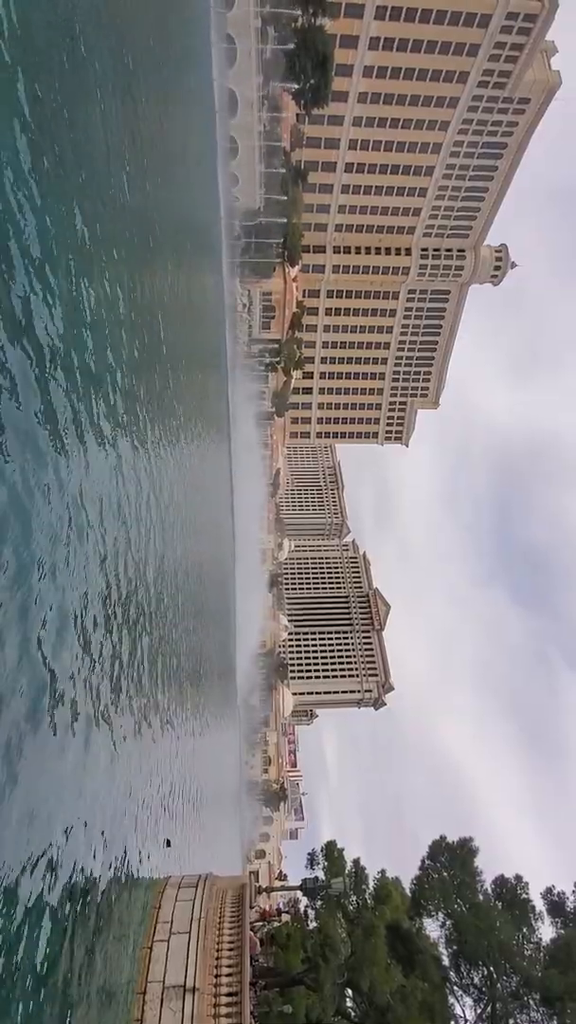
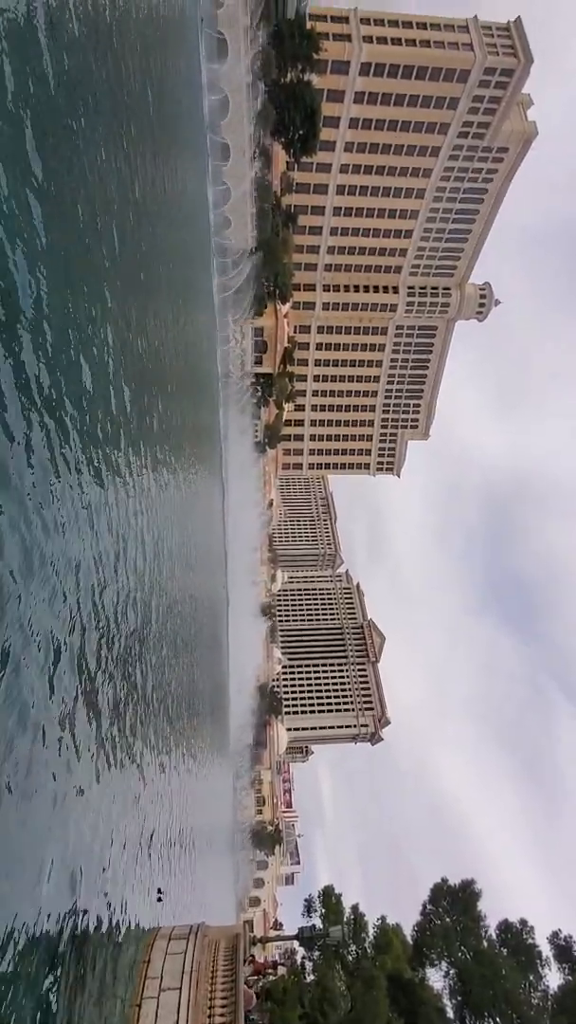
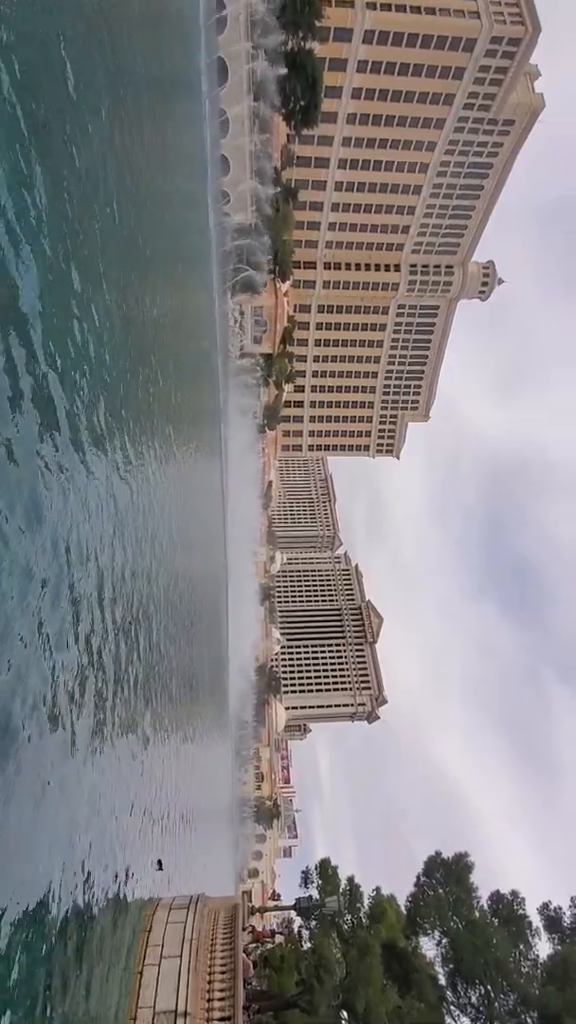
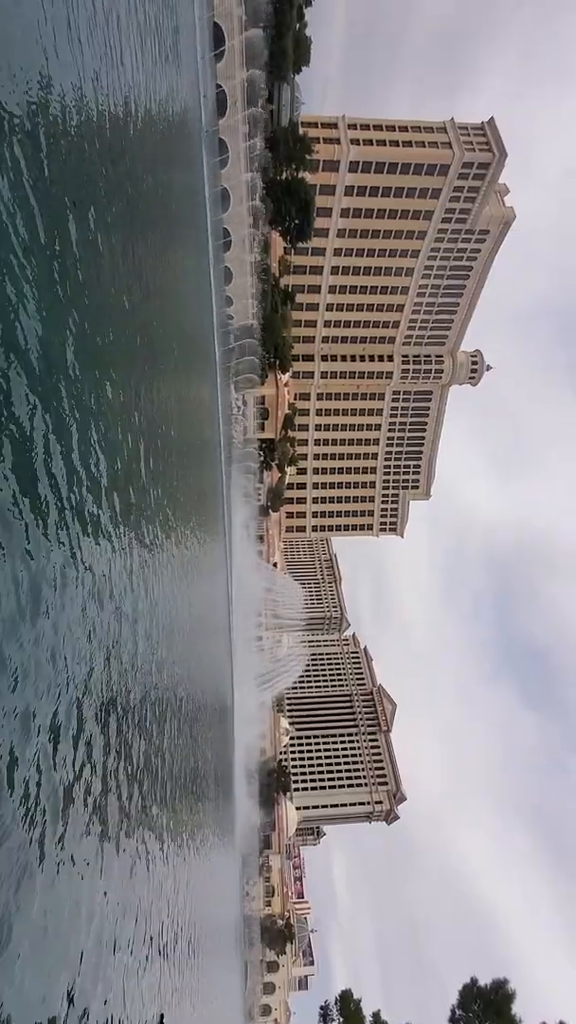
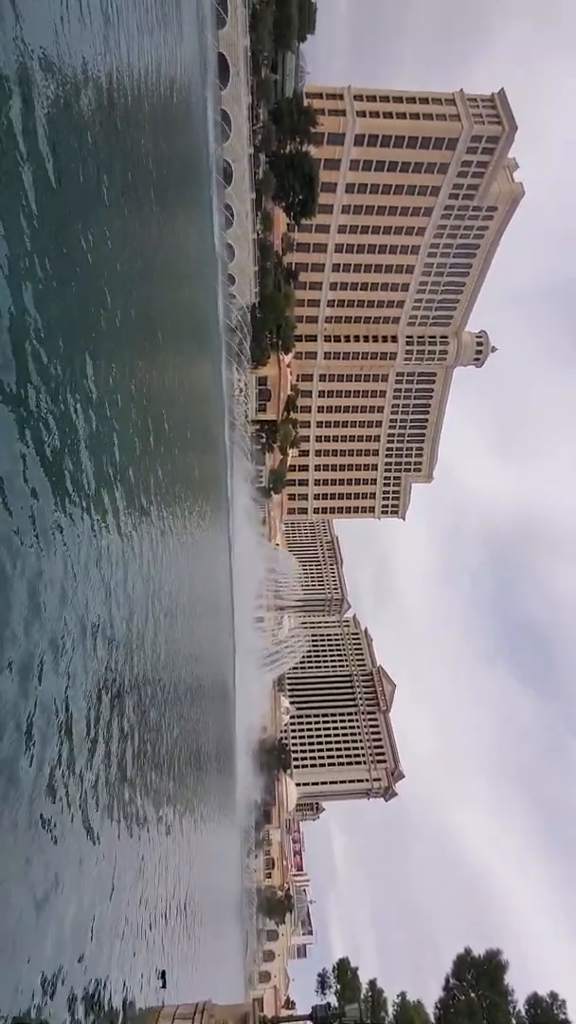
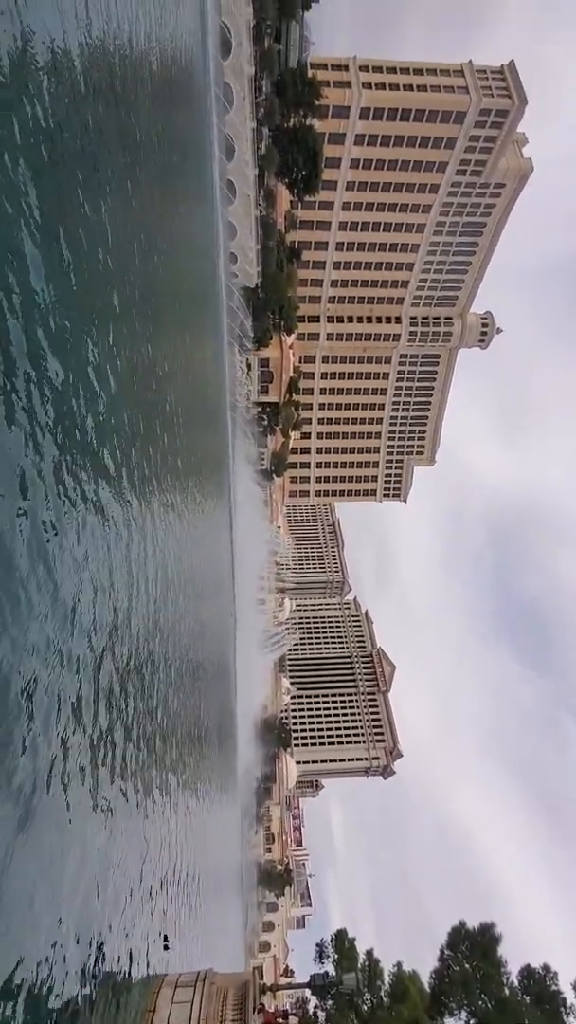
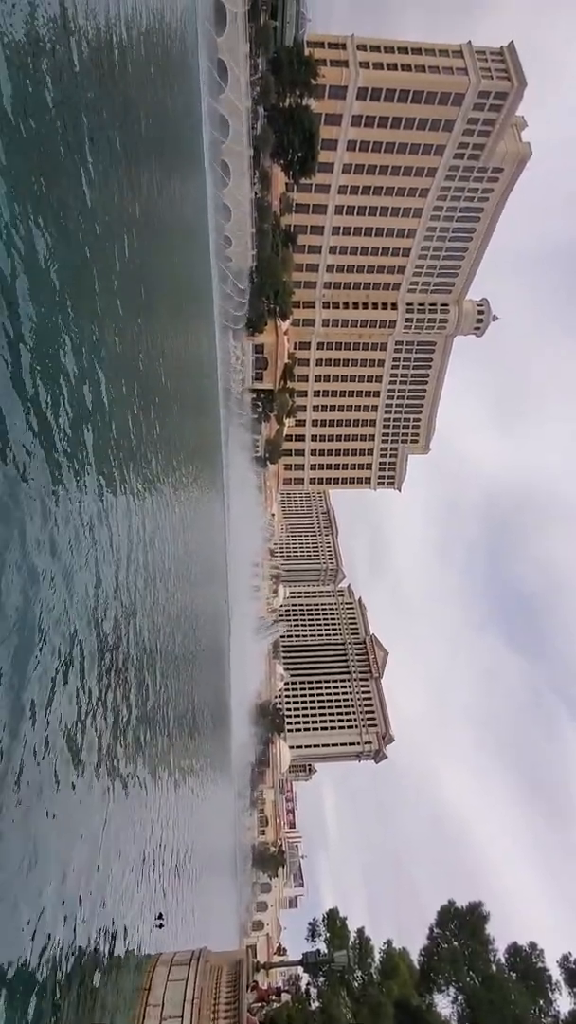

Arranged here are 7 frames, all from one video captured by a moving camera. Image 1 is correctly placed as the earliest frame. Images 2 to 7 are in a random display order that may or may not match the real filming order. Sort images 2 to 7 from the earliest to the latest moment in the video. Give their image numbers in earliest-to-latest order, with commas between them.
3, 2, 7, 6, 5, 4
